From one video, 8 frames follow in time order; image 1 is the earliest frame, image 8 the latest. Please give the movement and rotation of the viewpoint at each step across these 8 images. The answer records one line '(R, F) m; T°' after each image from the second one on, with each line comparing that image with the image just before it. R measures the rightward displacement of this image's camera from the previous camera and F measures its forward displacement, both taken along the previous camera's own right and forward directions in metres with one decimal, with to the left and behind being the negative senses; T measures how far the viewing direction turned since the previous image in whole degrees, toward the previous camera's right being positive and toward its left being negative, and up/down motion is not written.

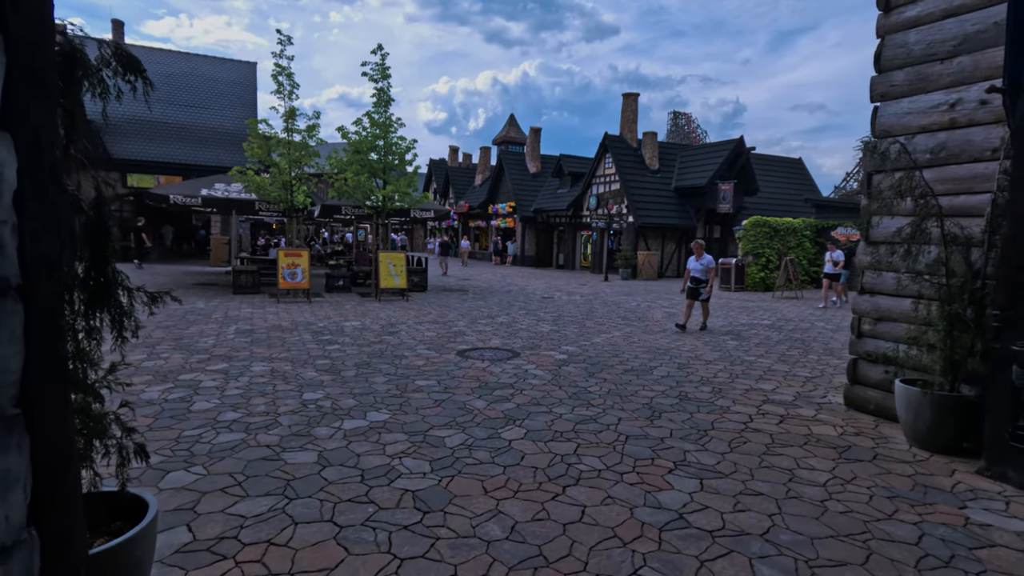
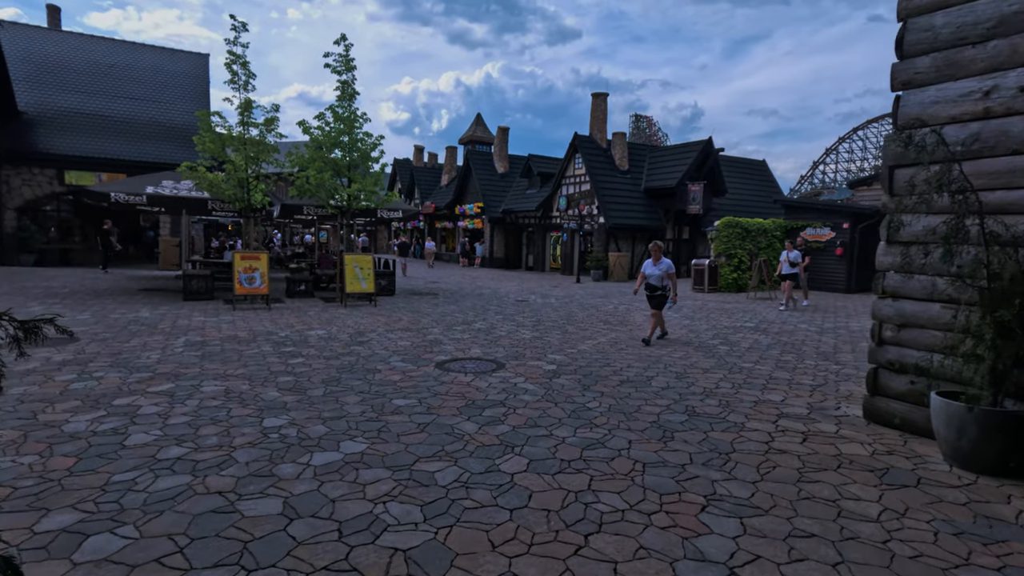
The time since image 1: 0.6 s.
(-0.2, +0.6) m; +4°
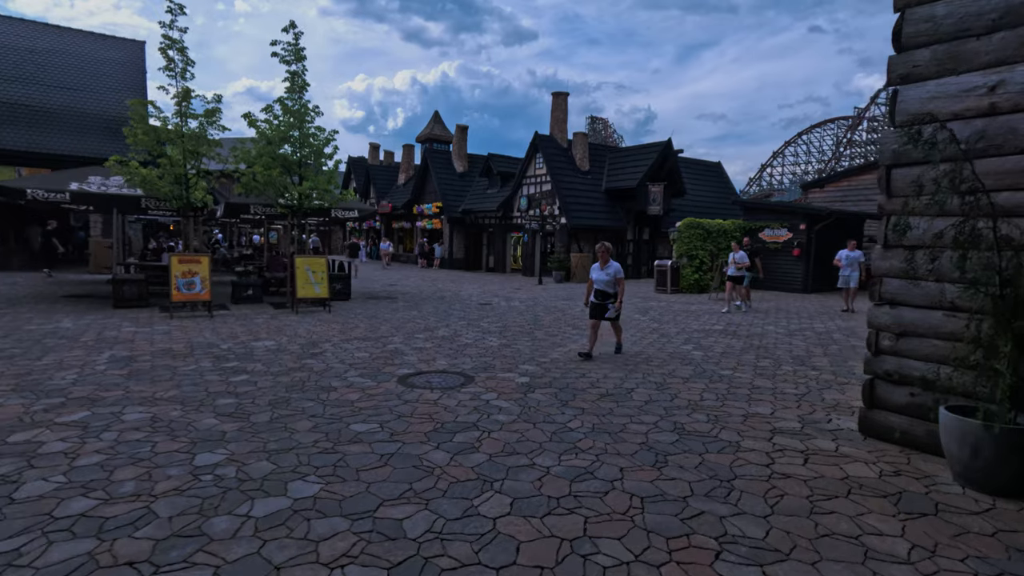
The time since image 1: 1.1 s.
(-0.1, +0.5) m; +4°
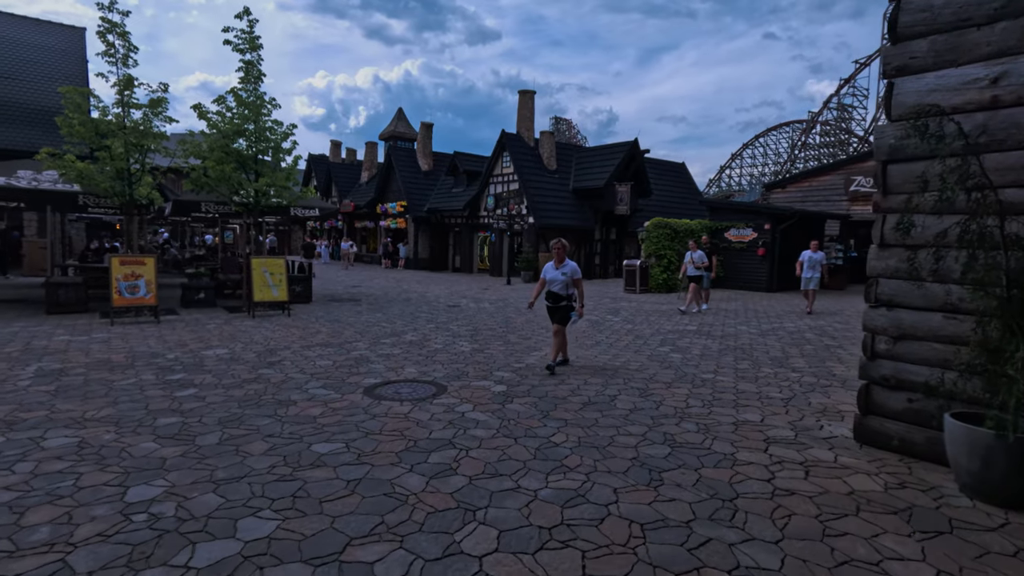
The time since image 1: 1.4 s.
(-0.1, +0.4) m; +4°
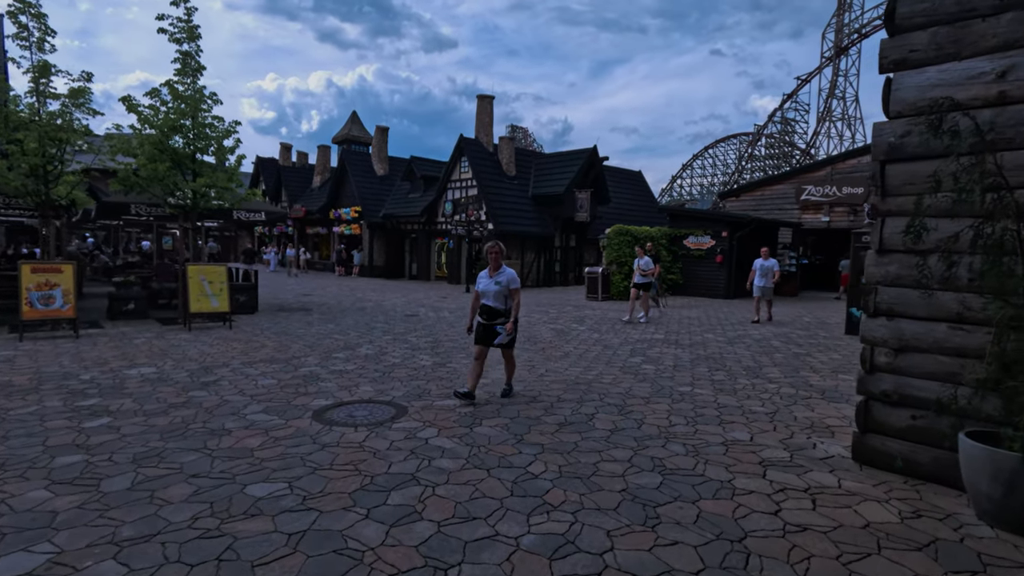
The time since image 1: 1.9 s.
(-0.1, +0.5) m; +5°
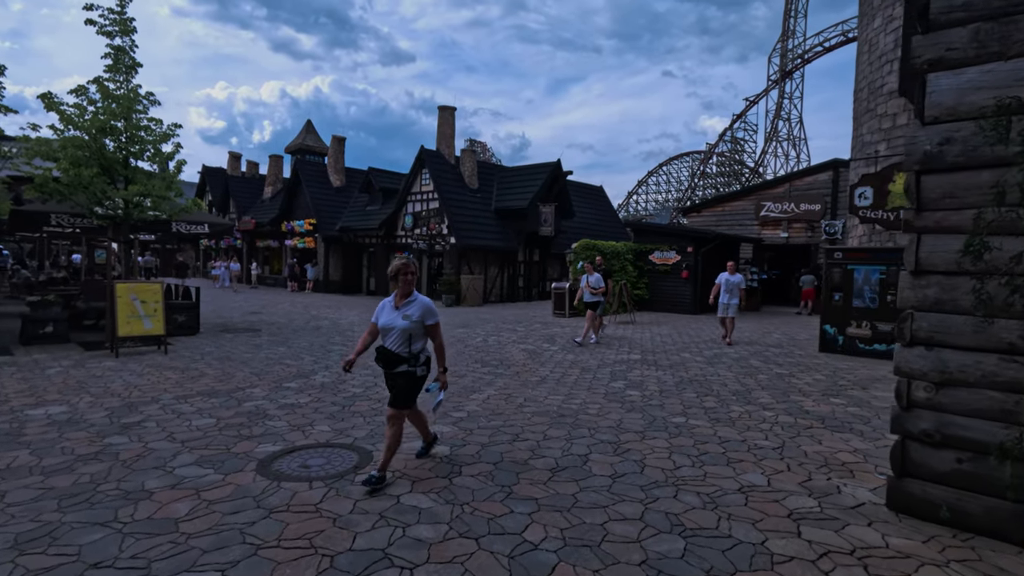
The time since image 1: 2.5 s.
(-0.2, +0.6) m; +4°
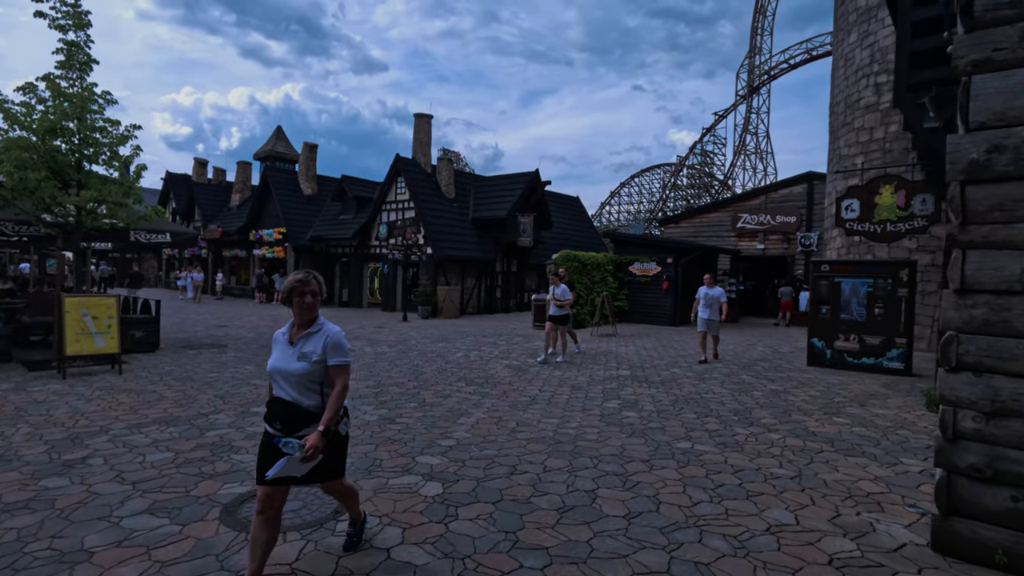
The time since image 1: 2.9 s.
(-0.2, +0.4) m; +3°
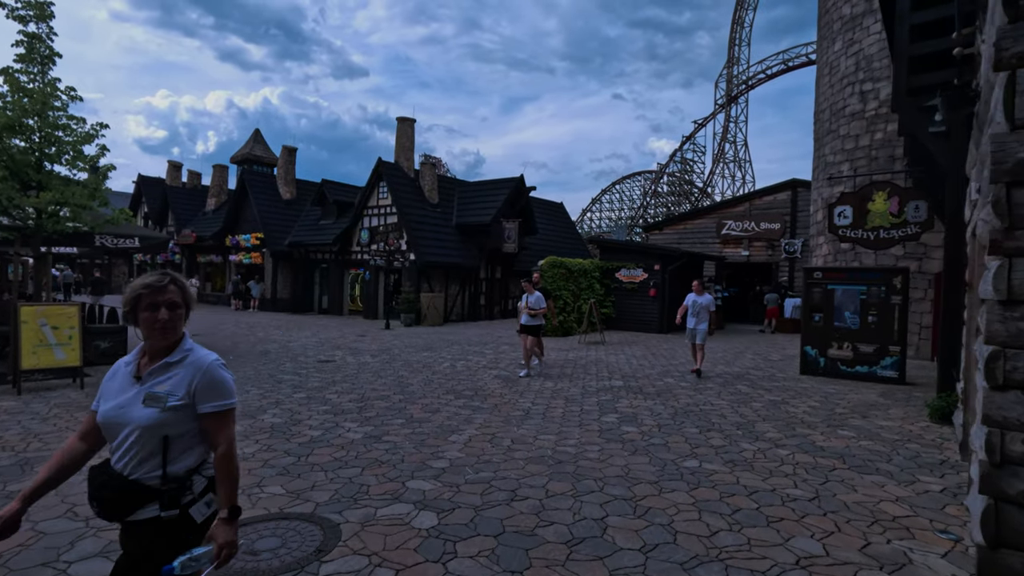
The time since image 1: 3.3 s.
(-0.1, +0.4) m; +2°
